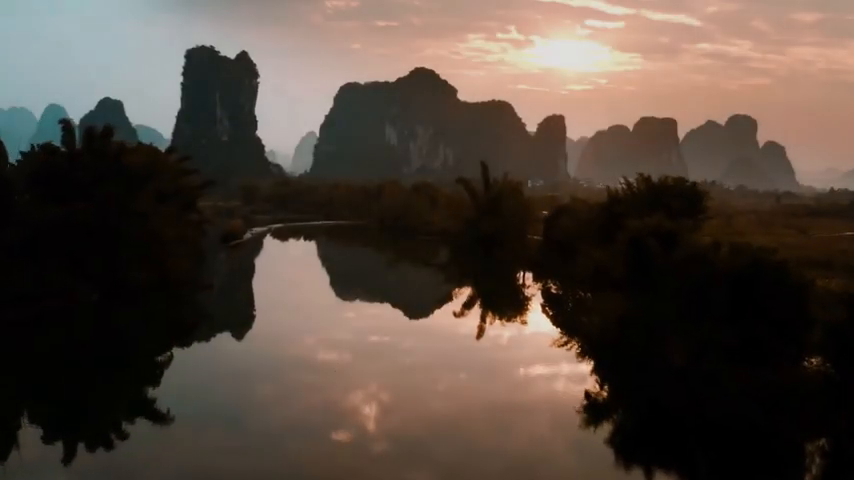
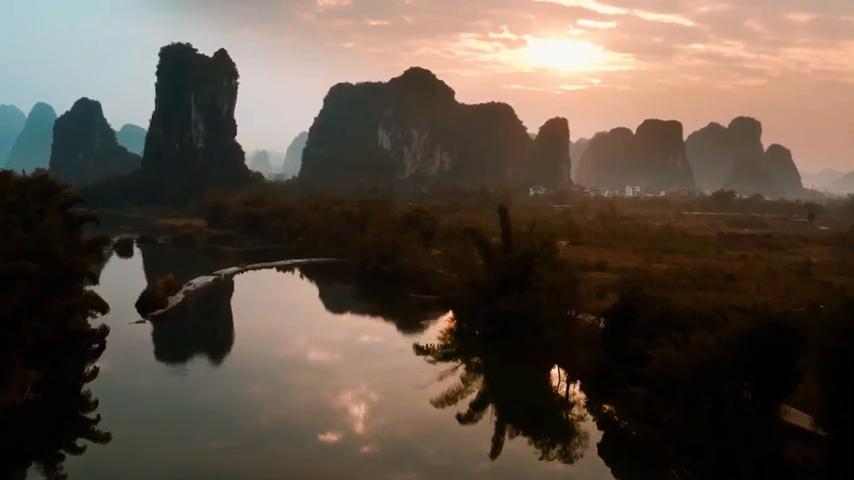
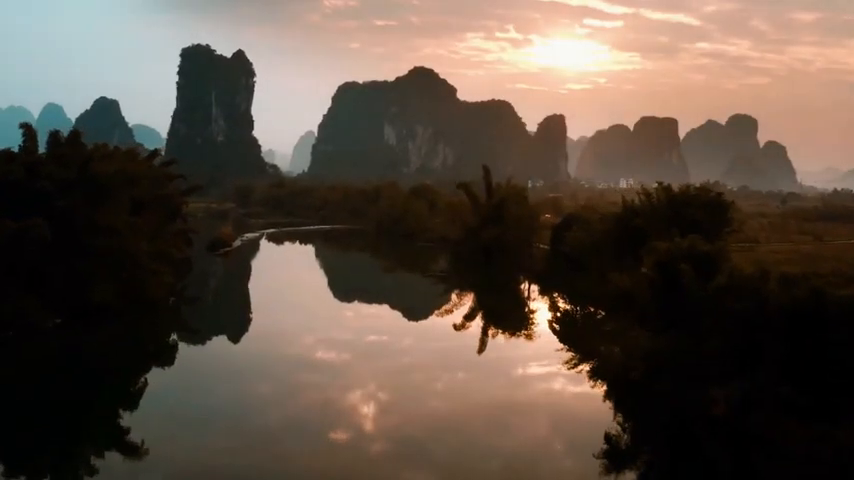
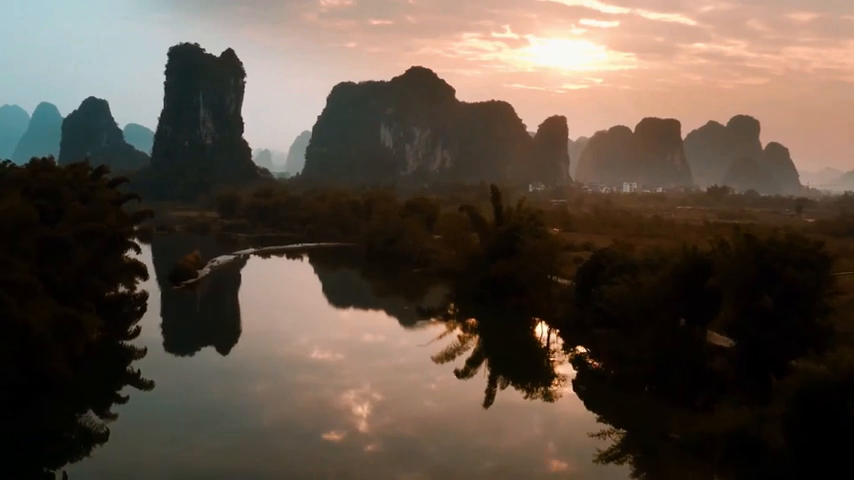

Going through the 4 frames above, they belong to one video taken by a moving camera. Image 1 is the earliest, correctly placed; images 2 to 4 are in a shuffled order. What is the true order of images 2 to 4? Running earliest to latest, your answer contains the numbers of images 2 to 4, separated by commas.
3, 4, 2
